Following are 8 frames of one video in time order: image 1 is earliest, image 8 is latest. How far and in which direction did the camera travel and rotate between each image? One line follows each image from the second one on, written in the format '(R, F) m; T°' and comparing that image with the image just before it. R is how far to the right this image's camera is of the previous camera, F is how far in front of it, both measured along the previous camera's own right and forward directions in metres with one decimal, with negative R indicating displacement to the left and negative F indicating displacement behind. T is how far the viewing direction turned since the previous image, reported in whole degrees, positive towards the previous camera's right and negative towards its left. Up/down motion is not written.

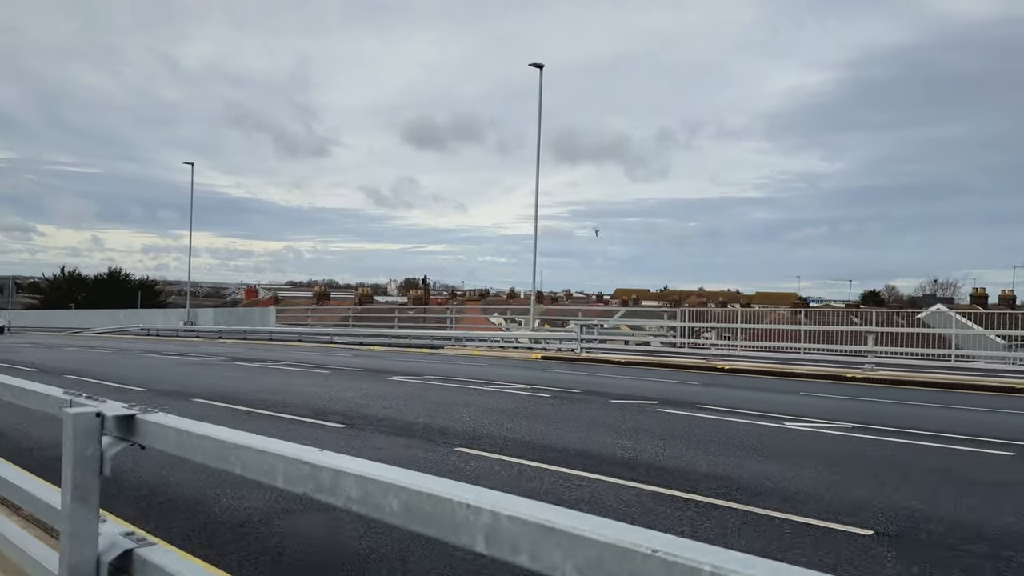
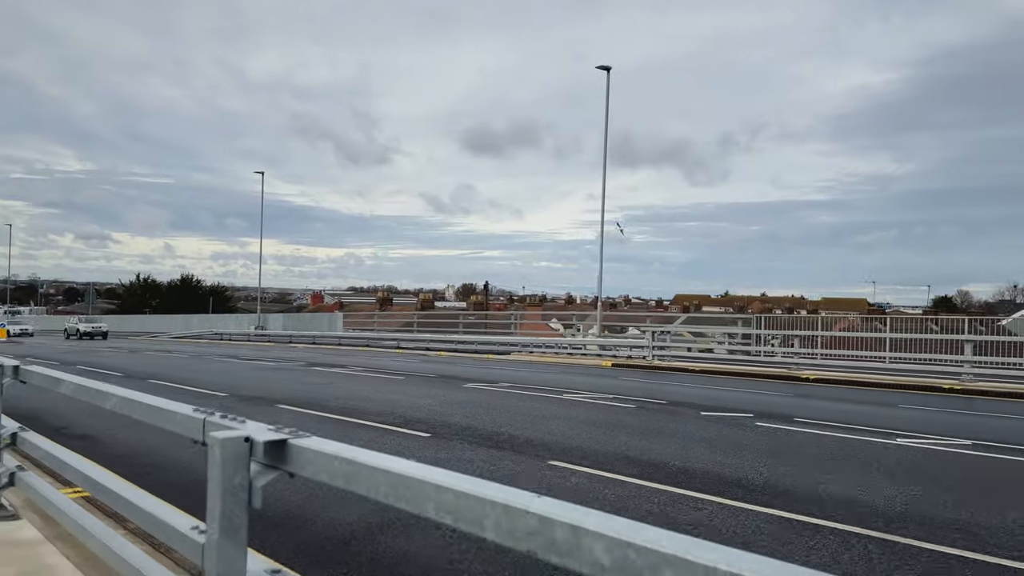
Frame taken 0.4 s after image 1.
(-0.4, +0.3) m; -4°
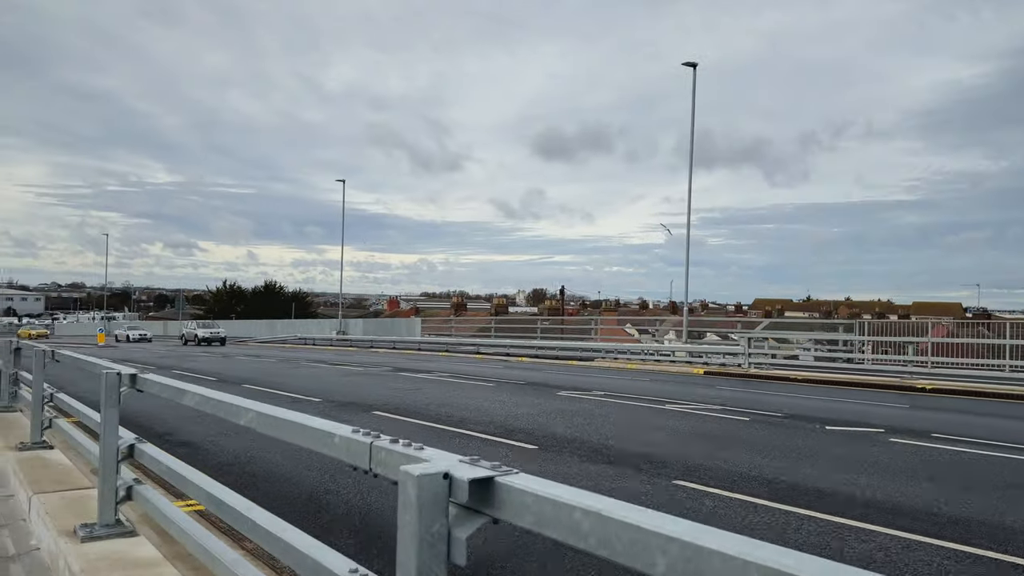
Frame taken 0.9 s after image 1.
(-0.5, +0.5) m; -5°
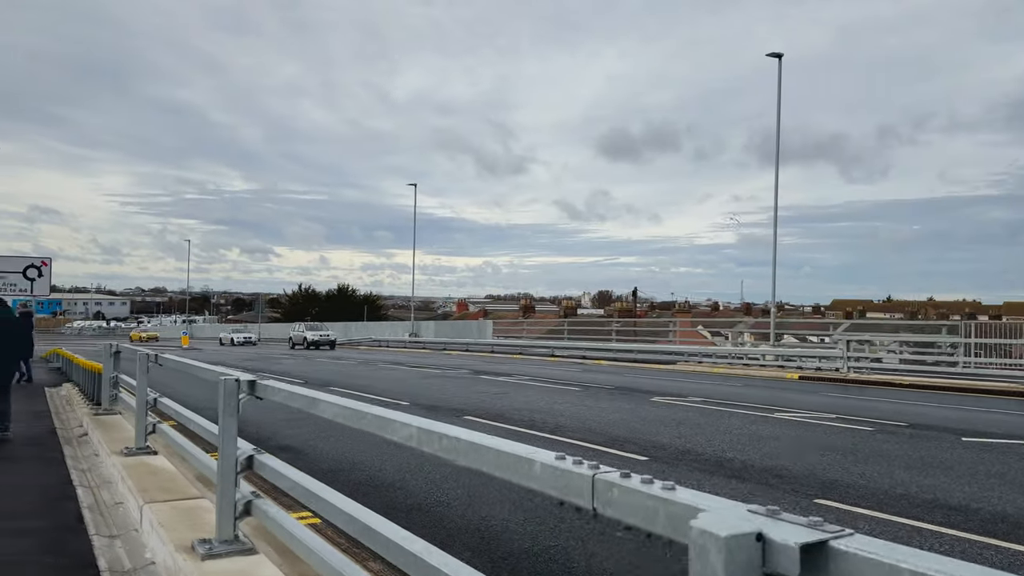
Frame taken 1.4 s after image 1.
(-0.5, +0.4) m; -5°
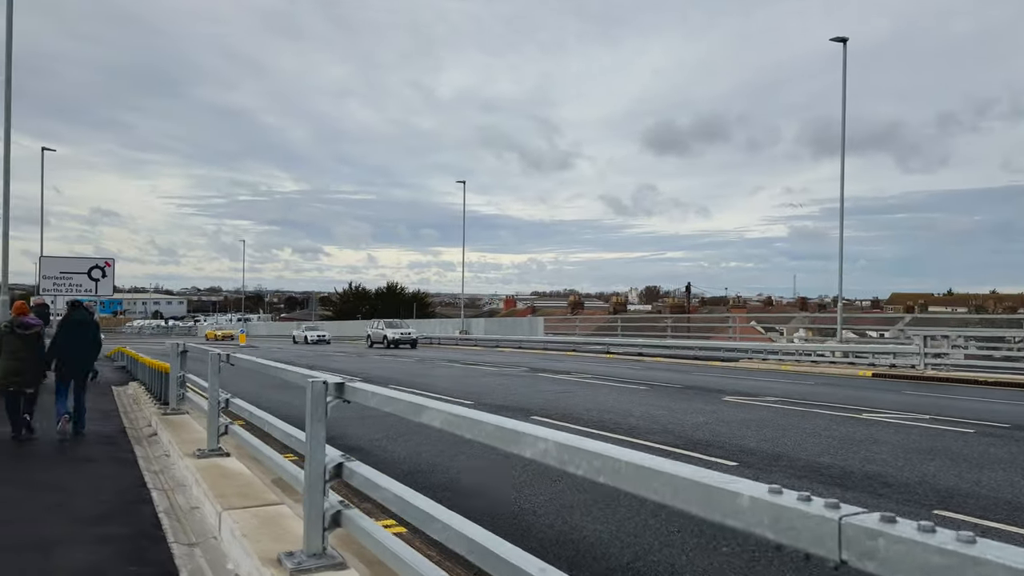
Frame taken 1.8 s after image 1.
(-0.3, +0.4) m; -3°
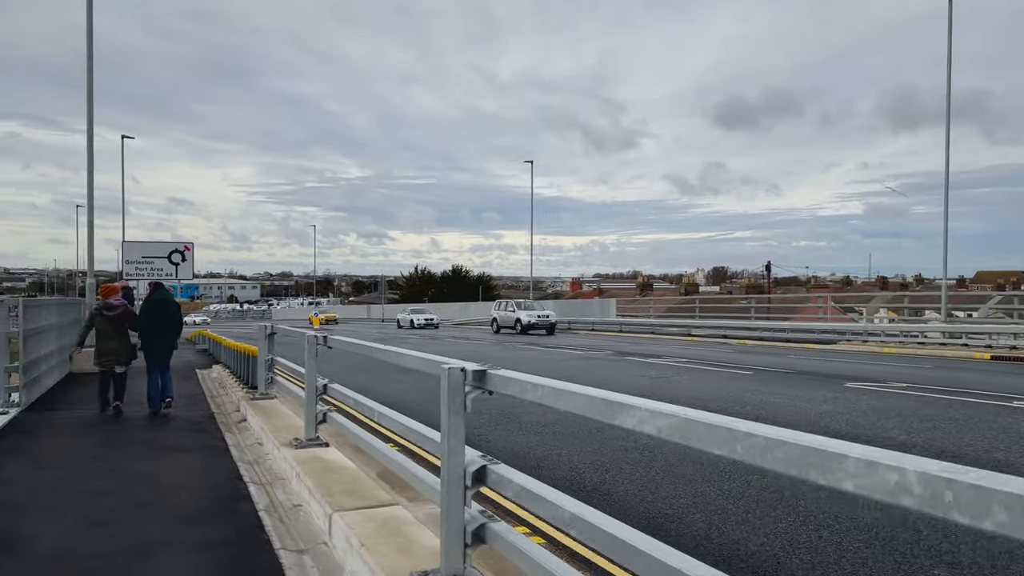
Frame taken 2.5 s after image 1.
(-0.5, +0.8) m; -5°
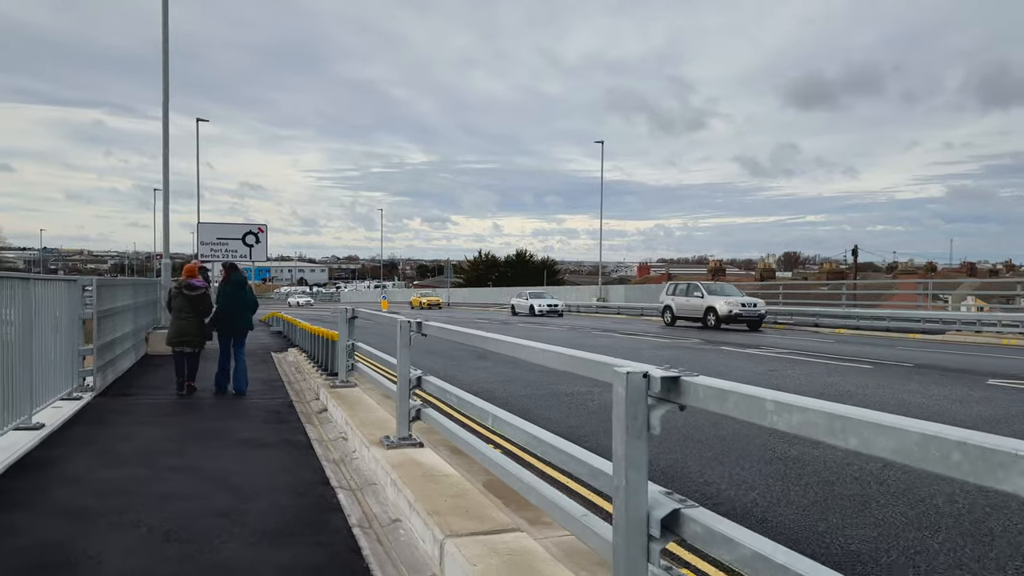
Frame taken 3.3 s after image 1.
(-0.5, +0.9) m; -5°
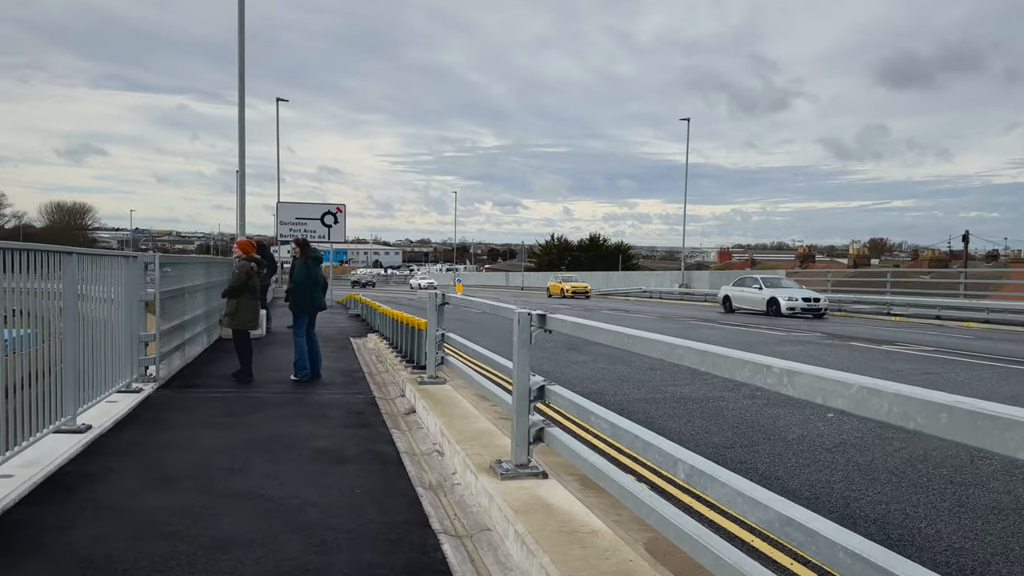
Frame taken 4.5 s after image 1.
(-0.5, +1.5) m; -5°
